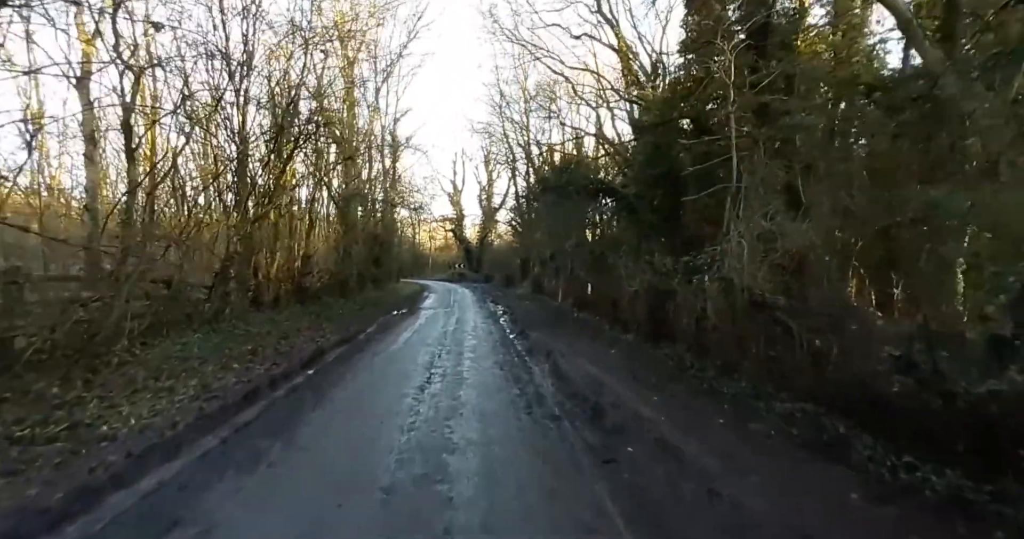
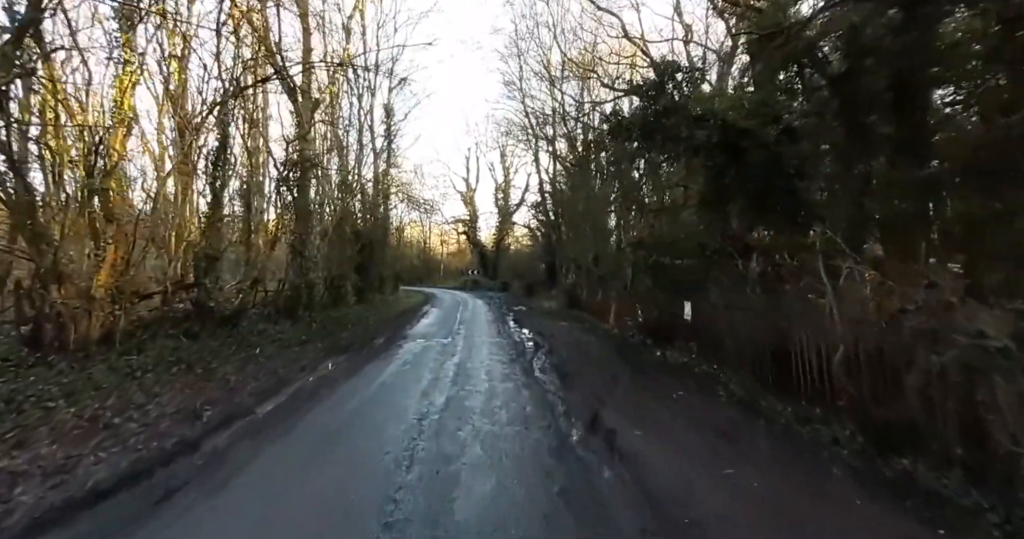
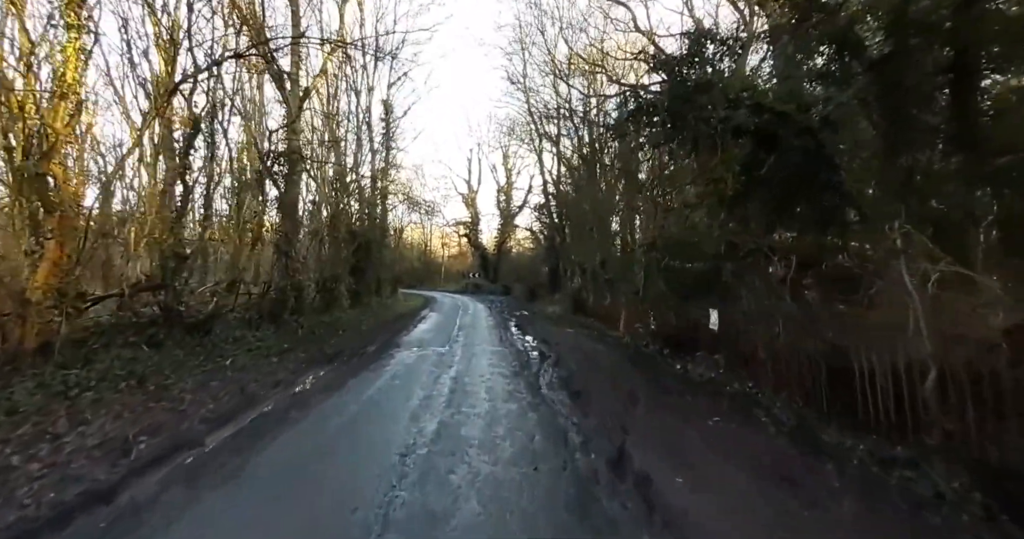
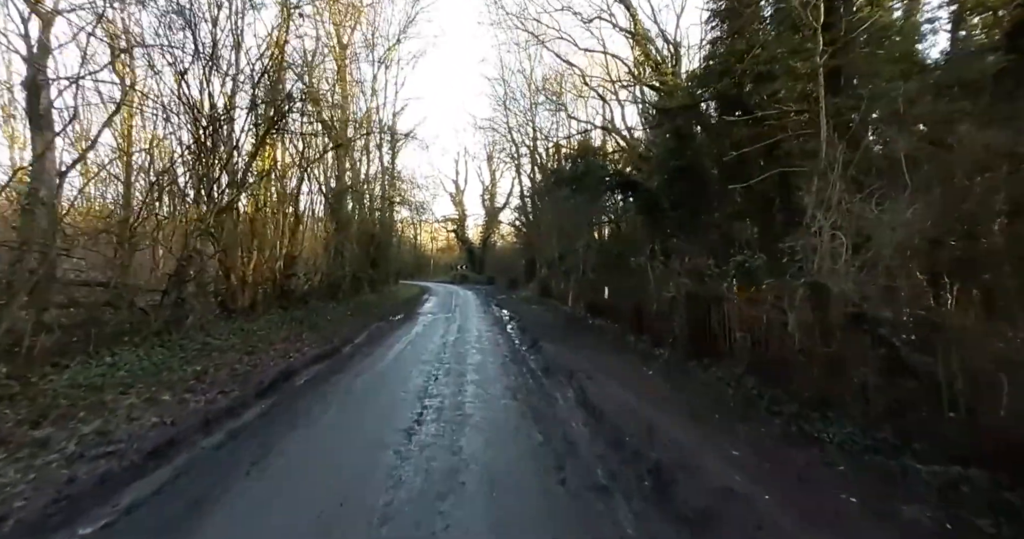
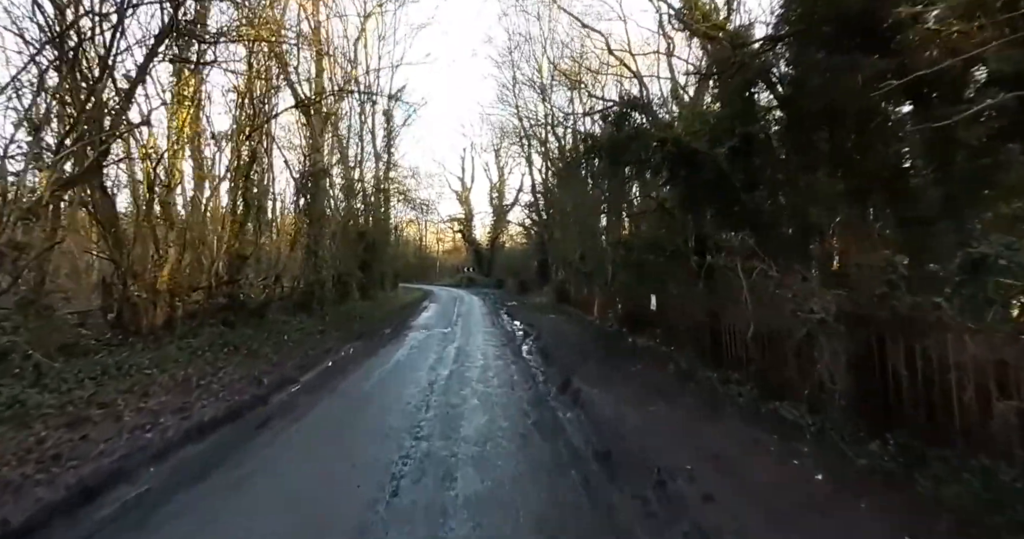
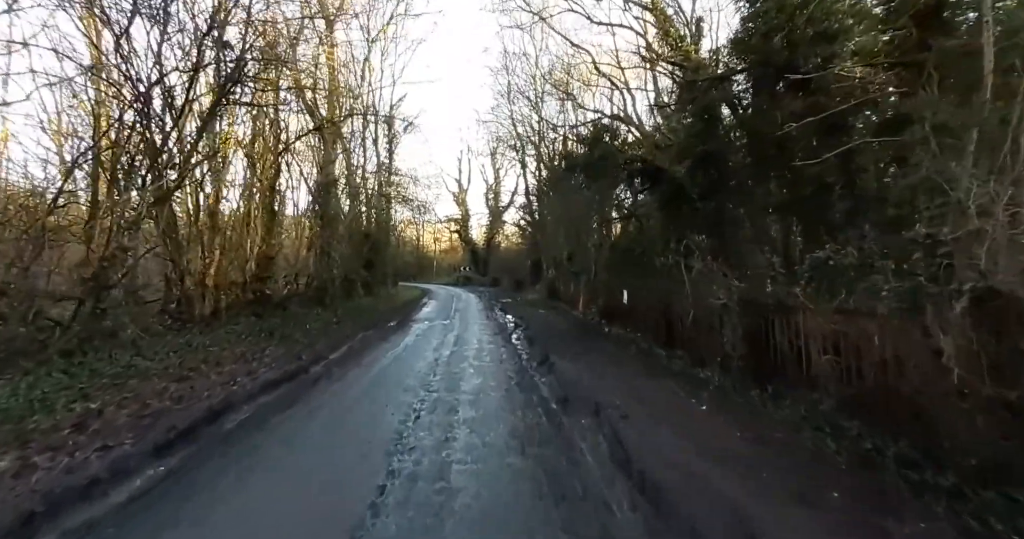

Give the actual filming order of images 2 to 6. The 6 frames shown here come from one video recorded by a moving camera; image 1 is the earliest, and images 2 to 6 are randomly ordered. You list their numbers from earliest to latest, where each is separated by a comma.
4, 6, 5, 2, 3
